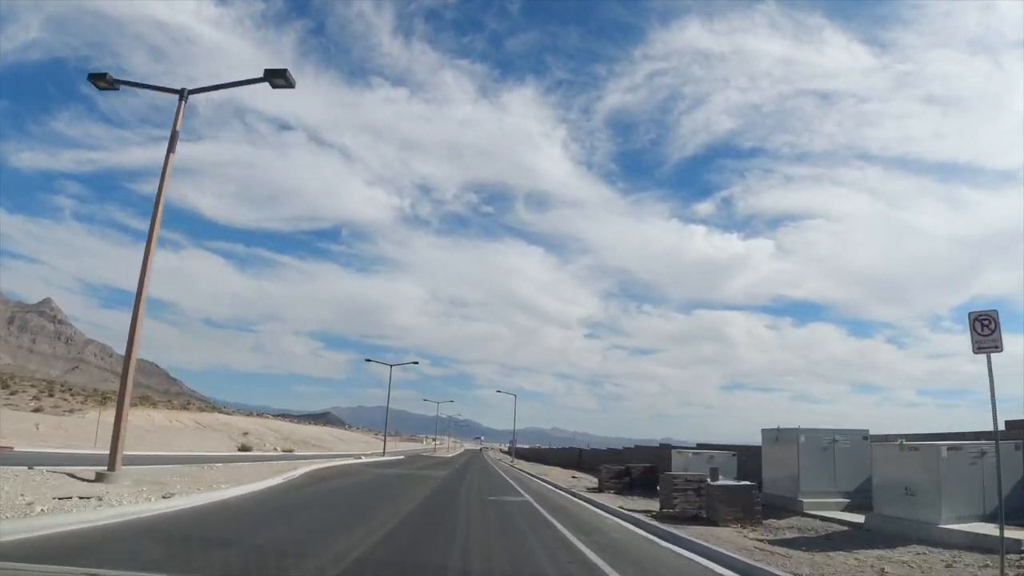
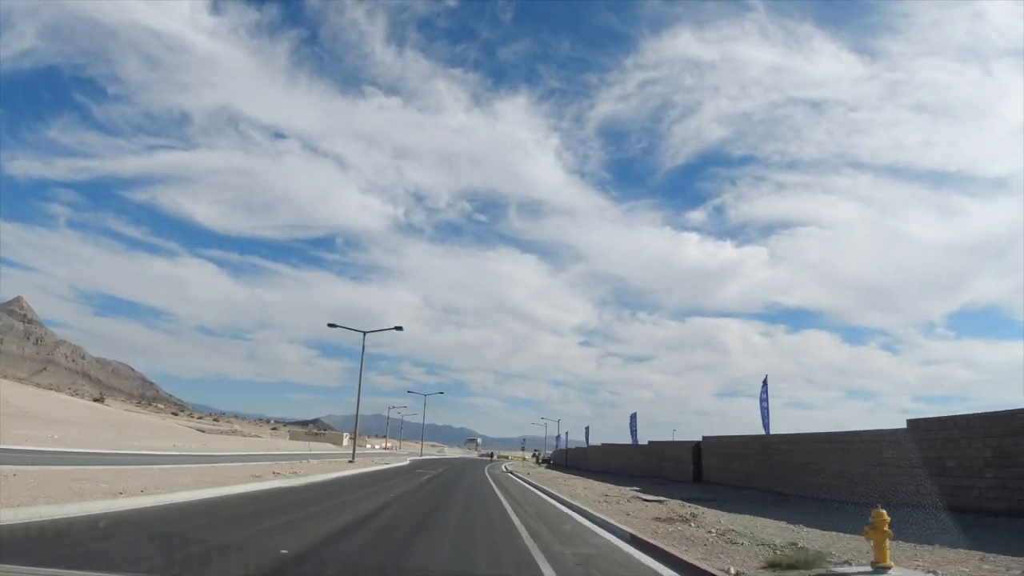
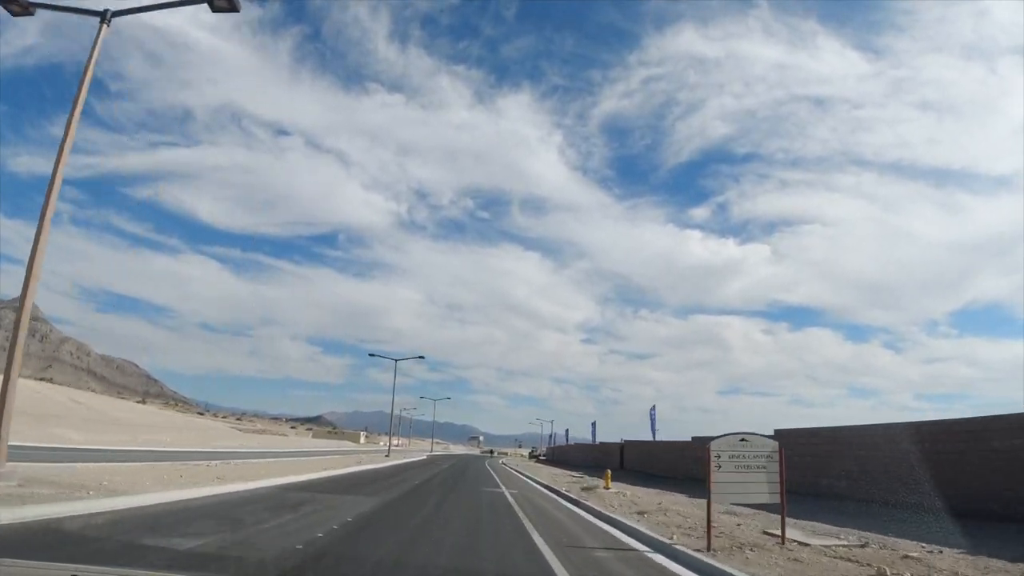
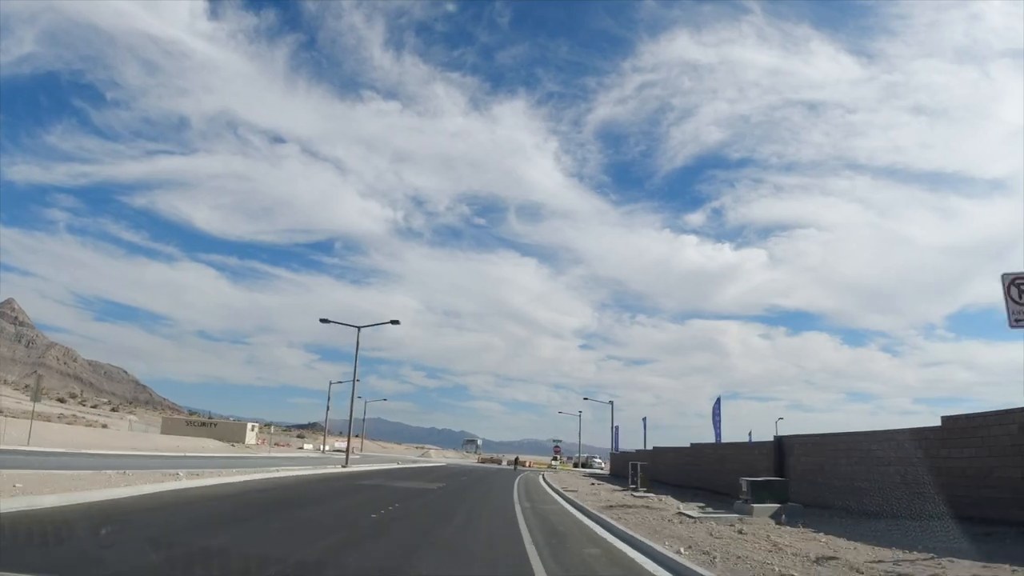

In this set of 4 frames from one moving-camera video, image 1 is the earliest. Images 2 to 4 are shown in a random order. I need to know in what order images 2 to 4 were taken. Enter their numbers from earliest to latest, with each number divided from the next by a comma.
3, 2, 4
